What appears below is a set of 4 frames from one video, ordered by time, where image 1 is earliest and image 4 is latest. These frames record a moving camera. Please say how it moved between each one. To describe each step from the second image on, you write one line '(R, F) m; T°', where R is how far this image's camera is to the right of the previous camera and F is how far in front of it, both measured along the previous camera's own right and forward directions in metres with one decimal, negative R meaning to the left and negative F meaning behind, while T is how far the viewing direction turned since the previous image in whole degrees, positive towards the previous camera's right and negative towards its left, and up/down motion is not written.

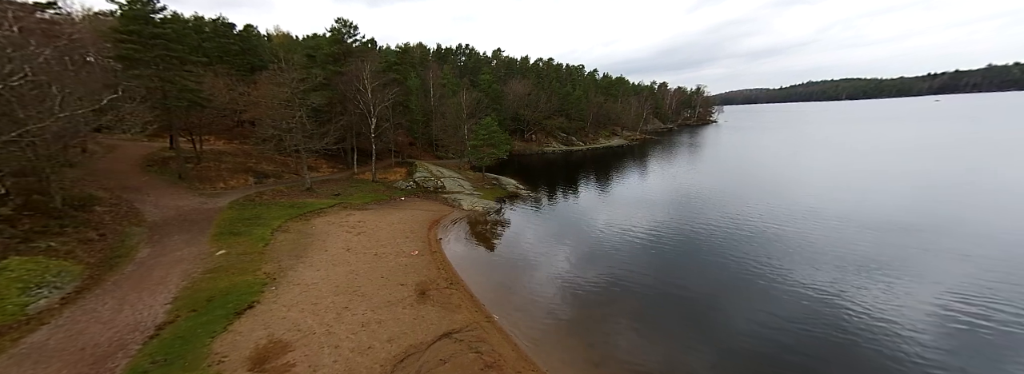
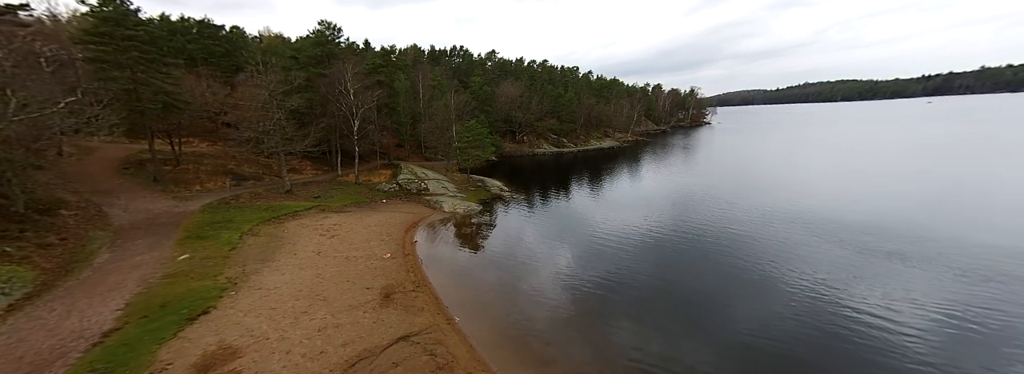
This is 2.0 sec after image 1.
(+1.6, +0.1) m; 0°
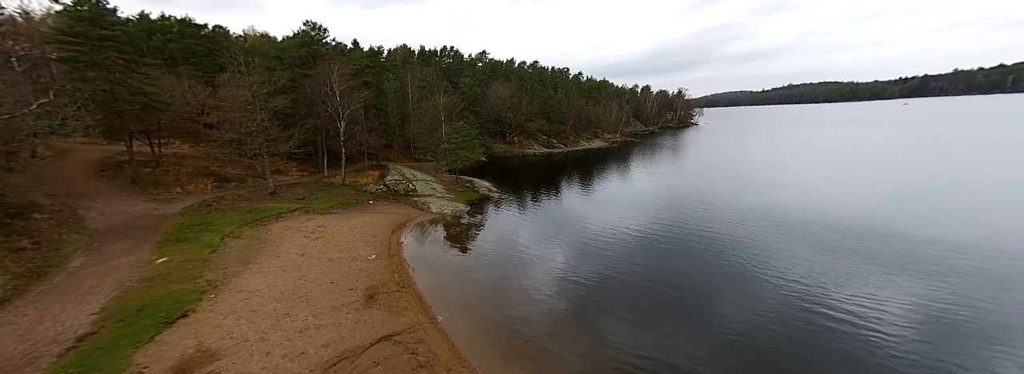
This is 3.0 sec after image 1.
(+0.4, -0.2) m; +1°
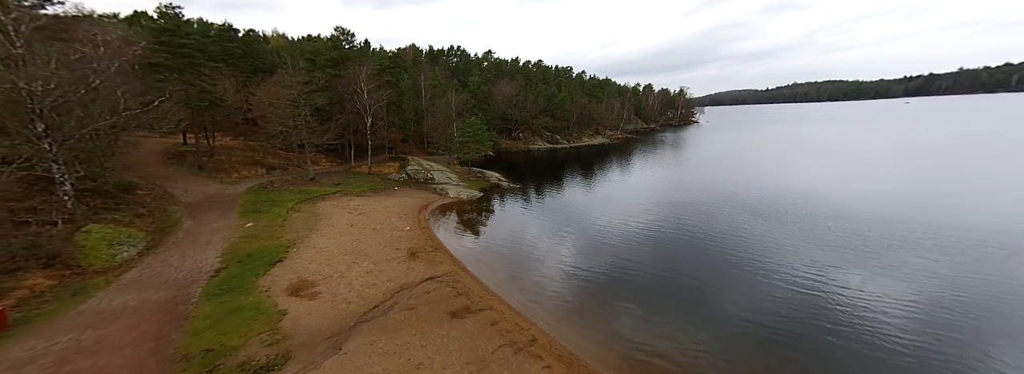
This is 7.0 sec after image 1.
(-0.5, -4.4) m; -1°
